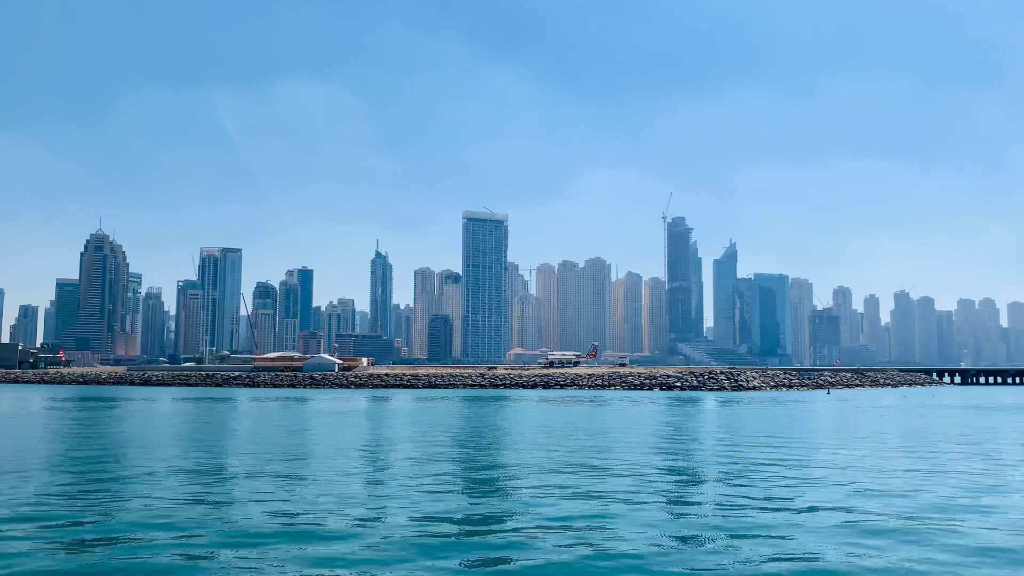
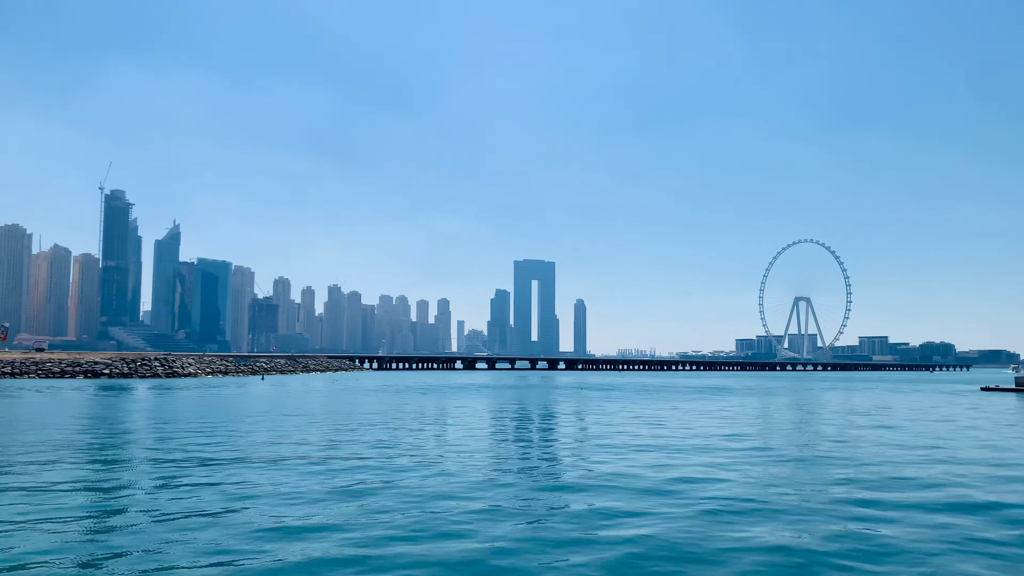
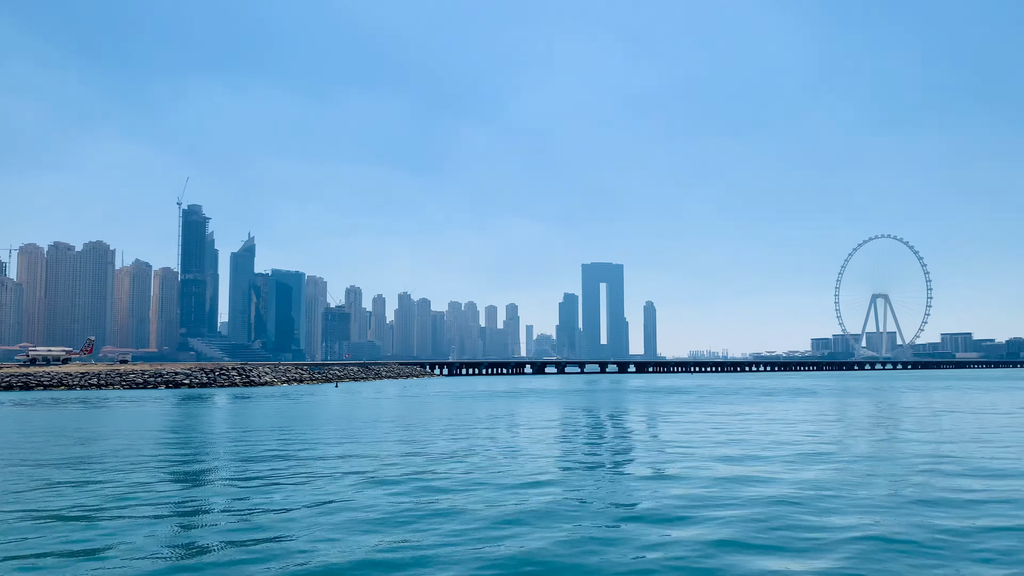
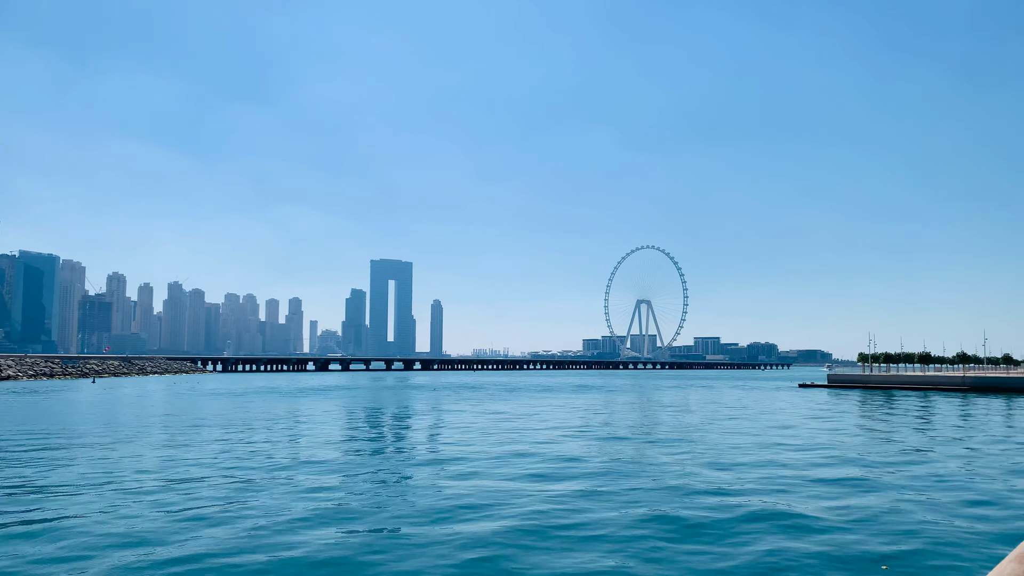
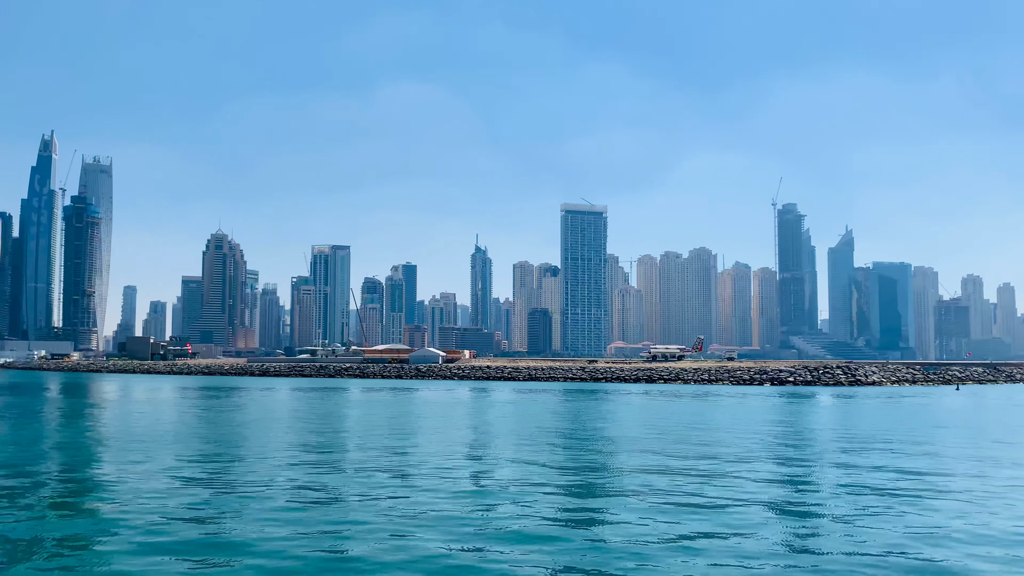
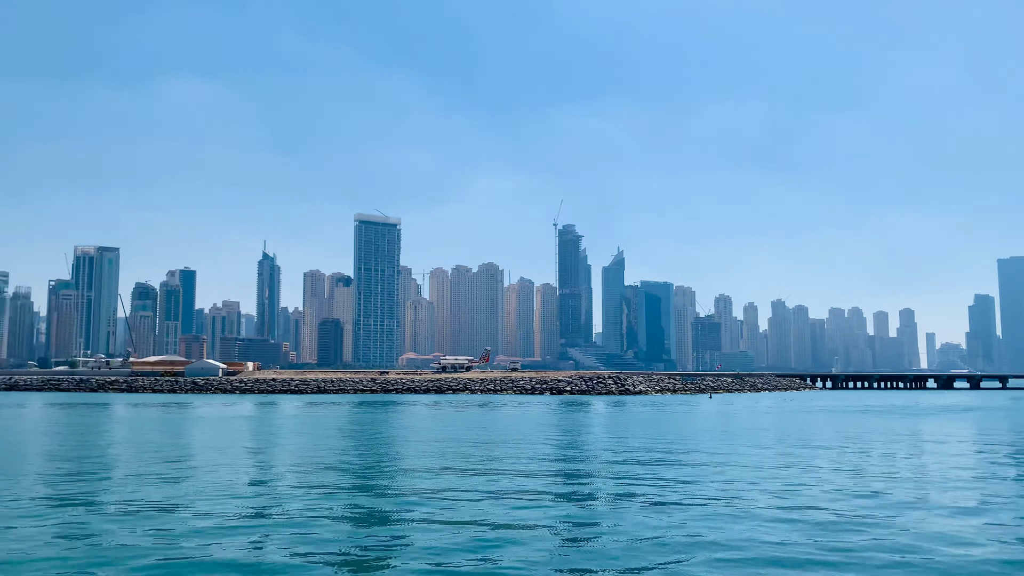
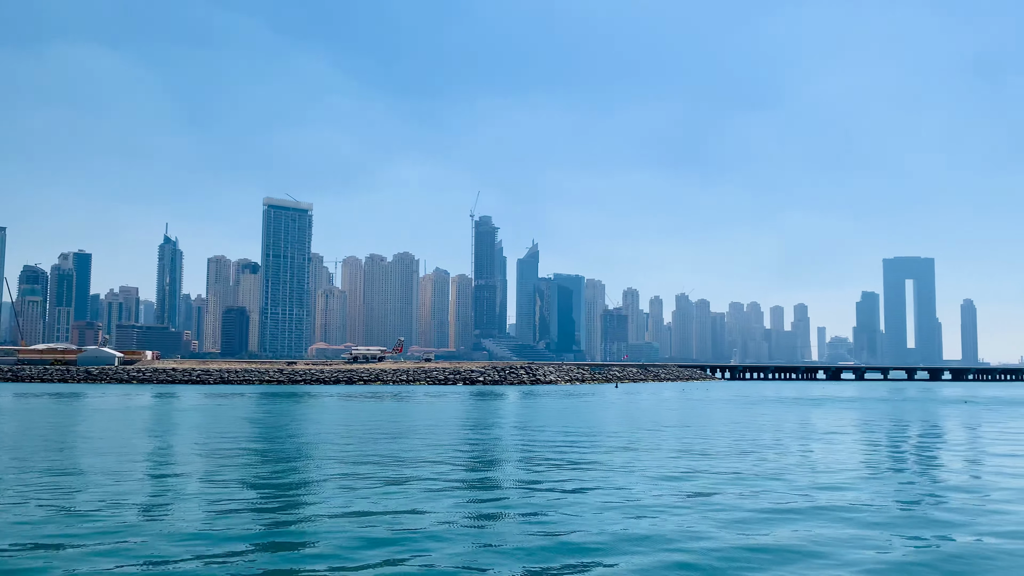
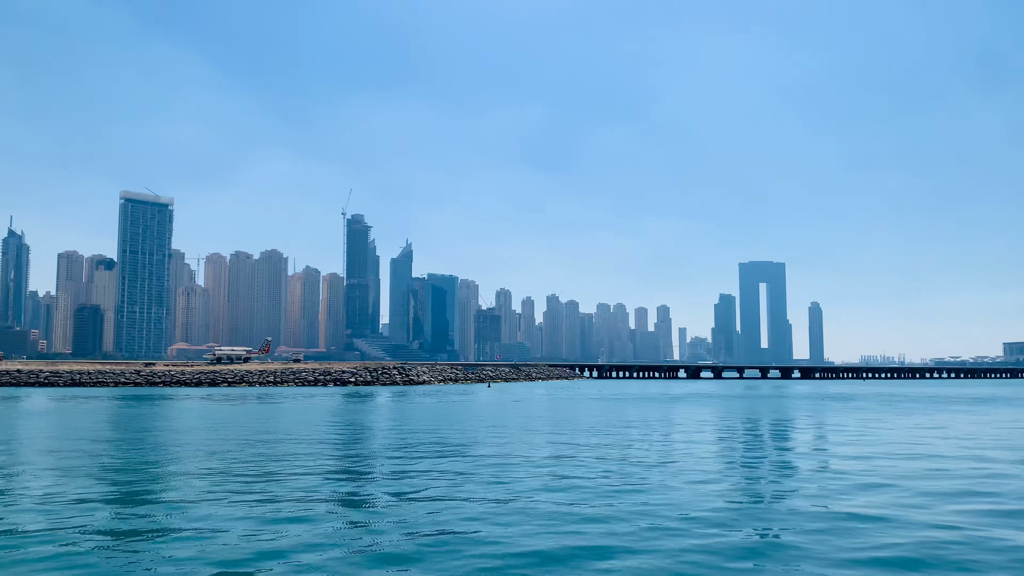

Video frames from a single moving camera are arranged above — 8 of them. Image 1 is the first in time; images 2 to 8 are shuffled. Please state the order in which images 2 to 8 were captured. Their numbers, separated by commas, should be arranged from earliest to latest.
7, 3, 4, 2, 8, 6, 5
